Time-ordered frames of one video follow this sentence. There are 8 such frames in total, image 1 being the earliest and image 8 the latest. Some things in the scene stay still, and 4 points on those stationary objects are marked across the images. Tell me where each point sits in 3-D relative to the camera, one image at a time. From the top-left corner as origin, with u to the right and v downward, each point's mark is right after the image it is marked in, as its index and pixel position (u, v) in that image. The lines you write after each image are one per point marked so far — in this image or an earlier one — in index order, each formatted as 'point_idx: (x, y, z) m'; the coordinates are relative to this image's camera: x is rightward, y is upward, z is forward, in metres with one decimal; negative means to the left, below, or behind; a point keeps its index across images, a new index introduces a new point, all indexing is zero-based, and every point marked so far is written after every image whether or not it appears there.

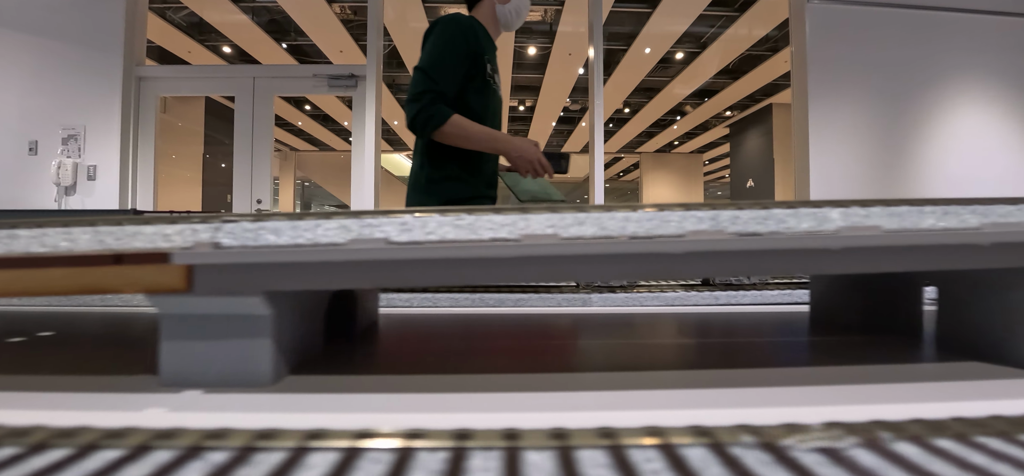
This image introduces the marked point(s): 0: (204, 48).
0: (-6.1, +3.8, +7.2) m
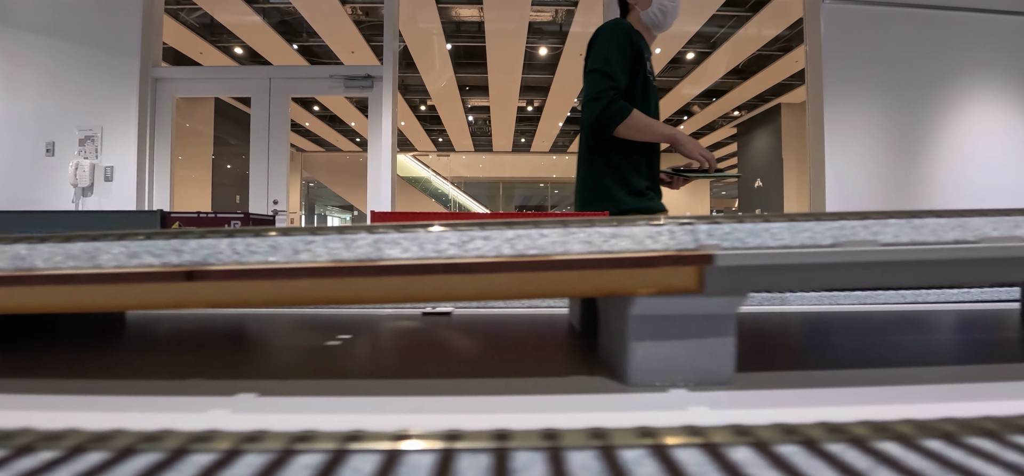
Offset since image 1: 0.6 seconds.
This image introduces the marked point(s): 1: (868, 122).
0: (-5.9, +3.8, +7.2) m
1: (+5.0, +1.6, +5.0) m
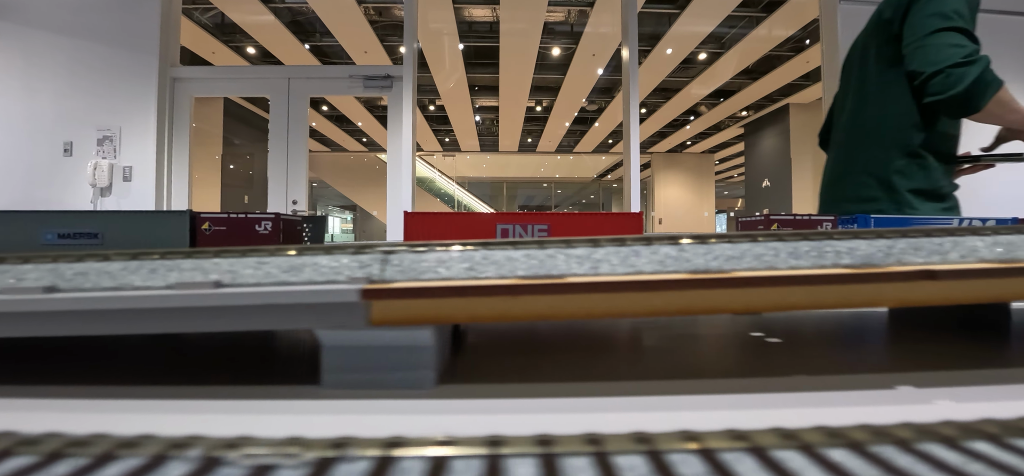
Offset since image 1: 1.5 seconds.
0: (-5.7, +3.8, +7.2) m
1: (+5.3, +1.6, +5.1) m
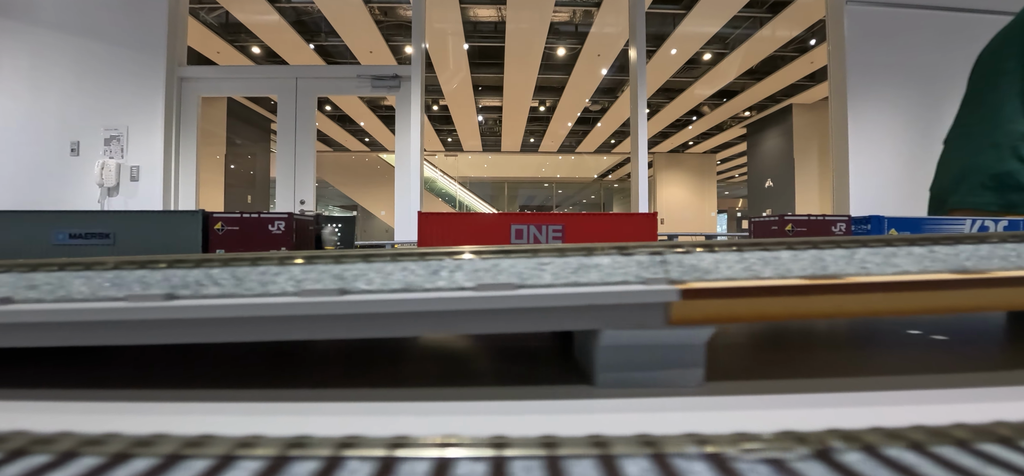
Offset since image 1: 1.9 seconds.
0: (-5.5, +3.8, +7.2) m
1: (+5.4, +1.6, +5.1) m
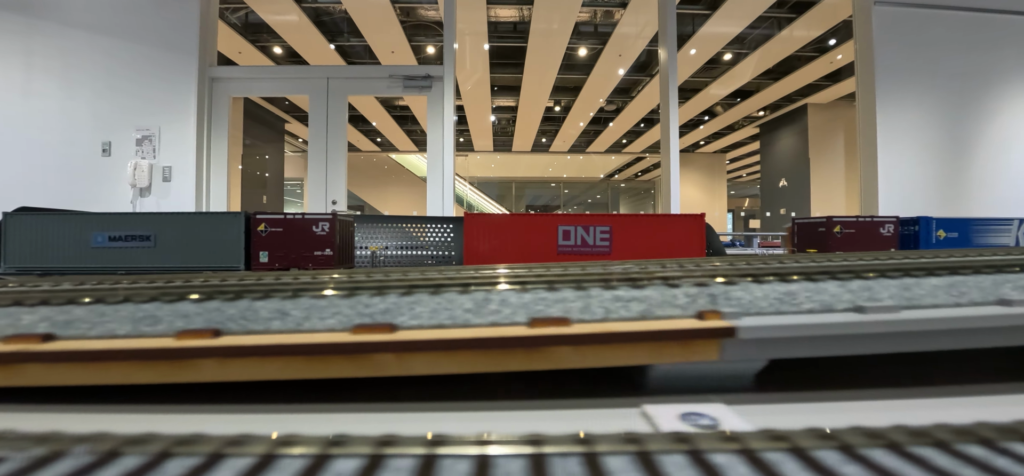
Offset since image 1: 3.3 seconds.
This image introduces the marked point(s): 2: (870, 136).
0: (-5.1, +3.8, +7.2) m
1: (+5.8, +1.6, +5.1) m
2: (+5.1, +1.4, +5.1) m
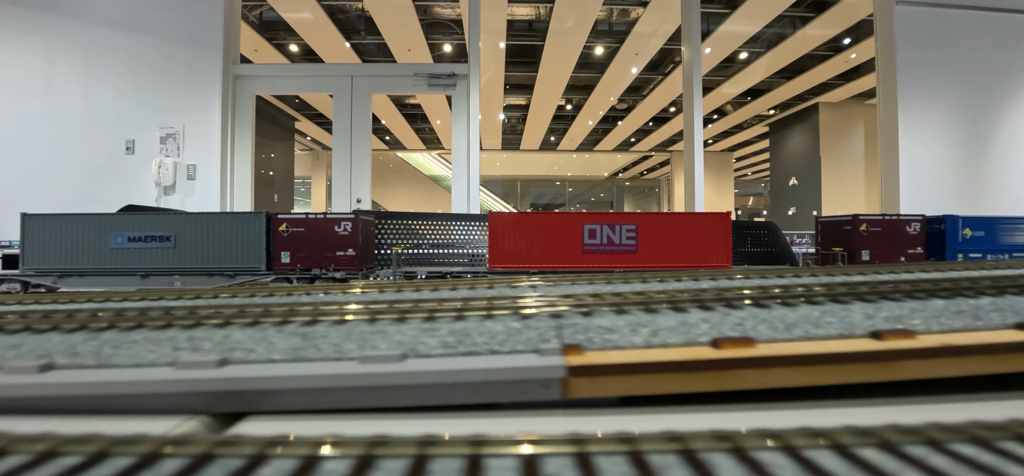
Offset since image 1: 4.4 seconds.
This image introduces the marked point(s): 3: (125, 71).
0: (-4.8, +3.8, +7.1) m
1: (+6.1, +1.7, +5.1) m
2: (+5.5, +1.5, +5.2) m
3: (-5.1, +2.2, +4.7) m
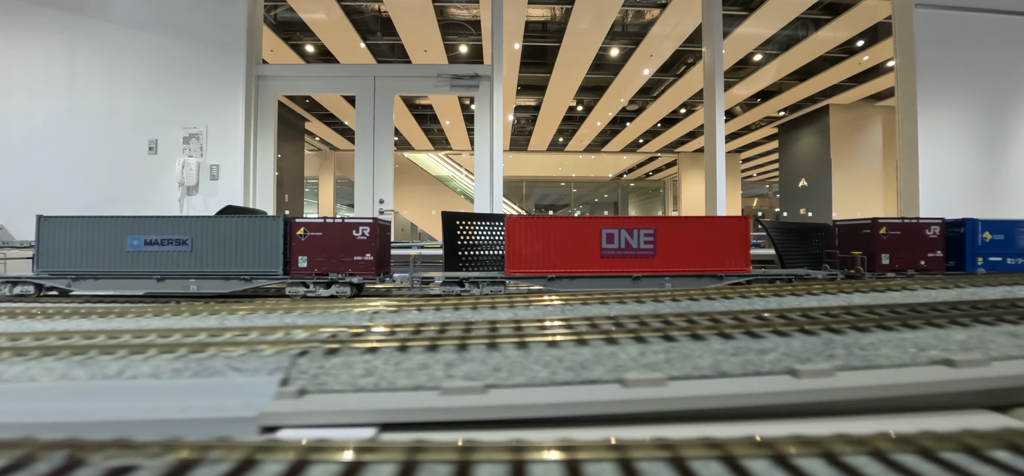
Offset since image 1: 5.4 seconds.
0: (-4.5, +3.8, +7.1) m
1: (+6.4, +1.6, +5.2) m
2: (+5.8, +1.4, +5.2) m
3: (-4.8, +2.2, +4.7) m
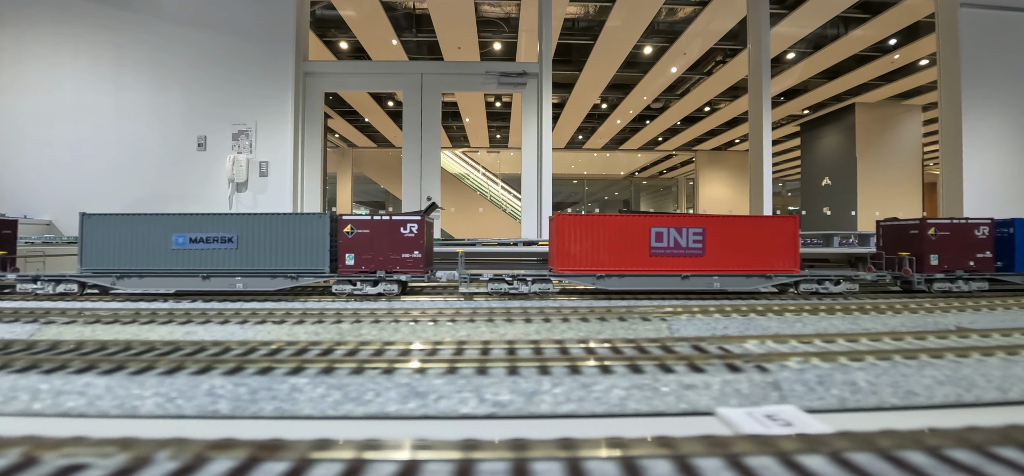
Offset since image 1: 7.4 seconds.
0: (-3.9, +3.9, +7.1) m
1: (+7.1, +1.6, +5.2) m
2: (+6.4, +1.4, +5.2) m
3: (-4.1, +2.2, +4.7) m
